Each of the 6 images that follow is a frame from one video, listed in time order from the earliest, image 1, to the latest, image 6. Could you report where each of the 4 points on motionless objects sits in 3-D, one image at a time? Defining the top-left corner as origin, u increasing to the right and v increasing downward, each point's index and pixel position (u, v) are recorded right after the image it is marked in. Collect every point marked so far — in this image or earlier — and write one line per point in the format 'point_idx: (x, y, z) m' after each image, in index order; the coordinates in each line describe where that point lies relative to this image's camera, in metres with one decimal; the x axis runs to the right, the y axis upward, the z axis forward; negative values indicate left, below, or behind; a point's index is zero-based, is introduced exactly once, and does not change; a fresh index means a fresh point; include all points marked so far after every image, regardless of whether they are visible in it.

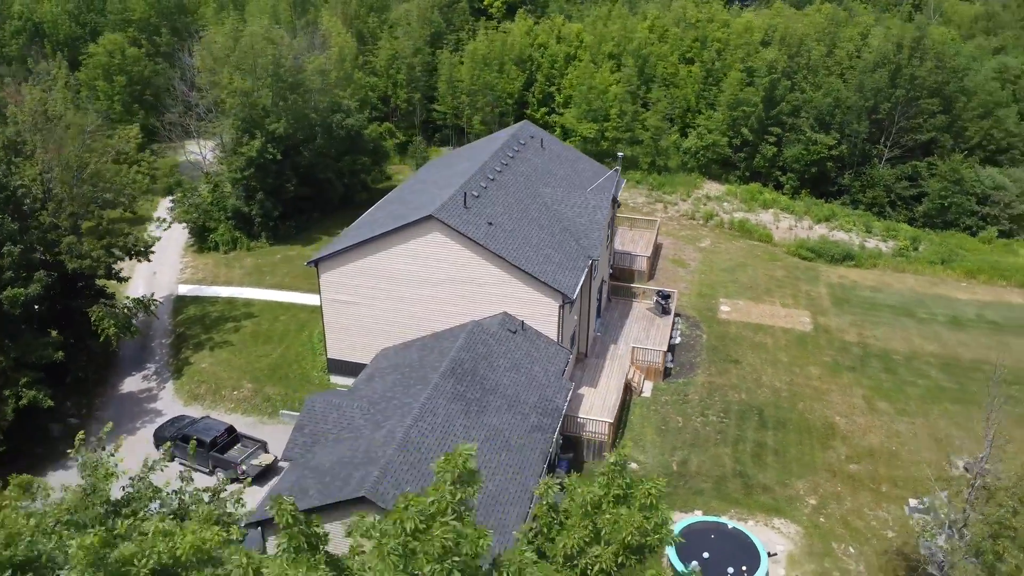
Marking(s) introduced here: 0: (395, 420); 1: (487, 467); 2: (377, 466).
0: (-2.8, -3.2, +19.3) m
1: (-0.5, -4.3, +18.9) m
2: (-2.9, -3.9, +17.6) m
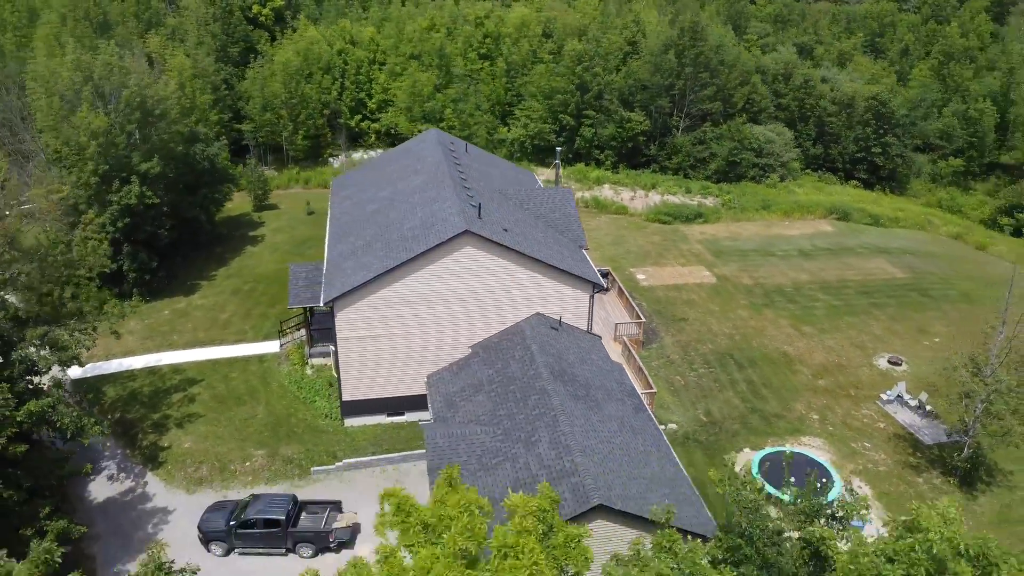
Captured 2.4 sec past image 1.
0: (+0.9, -3.5, +19.5) m
1: (+3.3, -4.1, +20.0) m
2: (+1.5, -4.1, +17.9) m
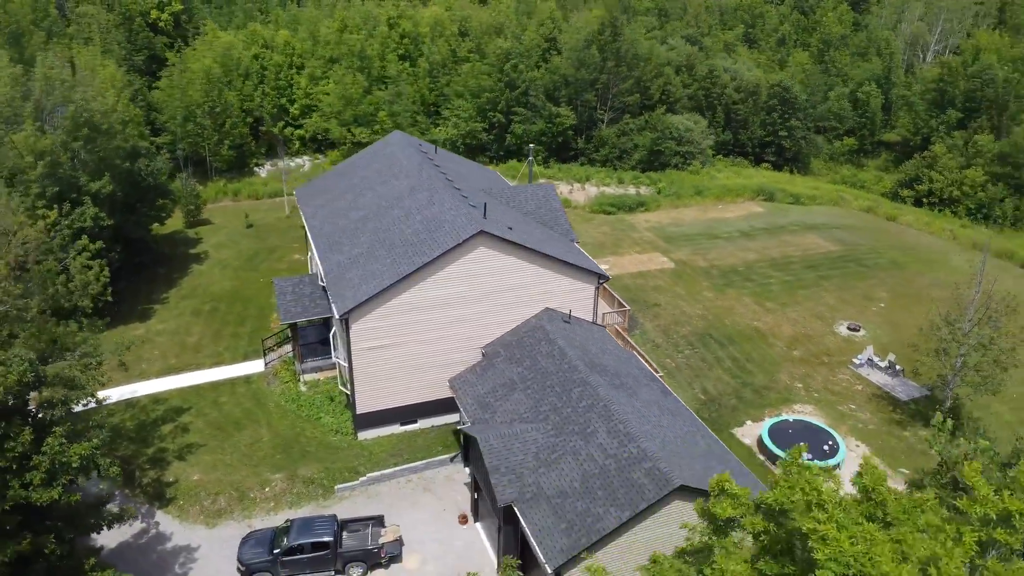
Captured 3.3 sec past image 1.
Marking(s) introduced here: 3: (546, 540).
0: (+2.3, -3.4, +19.8) m
1: (+4.6, -3.8, +20.8) m
2: (+3.2, -3.9, +18.4) m
3: (+0.8, -5.6, +17.7) m
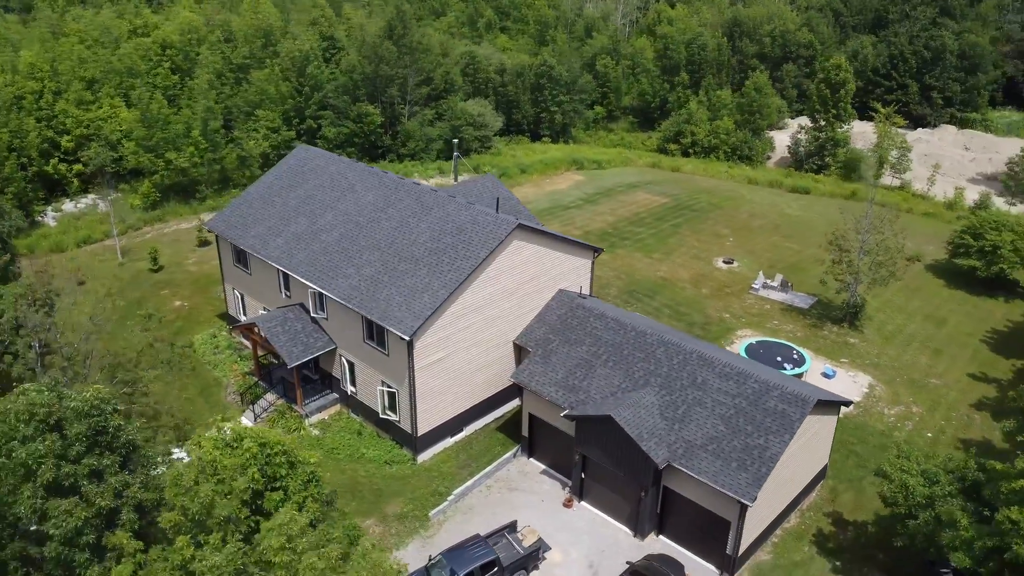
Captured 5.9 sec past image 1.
0: (+5.4, -2.3, +21.9) m
1: (+7.2, -2.2, +23.7) m
2: (+6.9, -2.6, +21.0) m
3: (+5.3, -4.8, +19.5) m
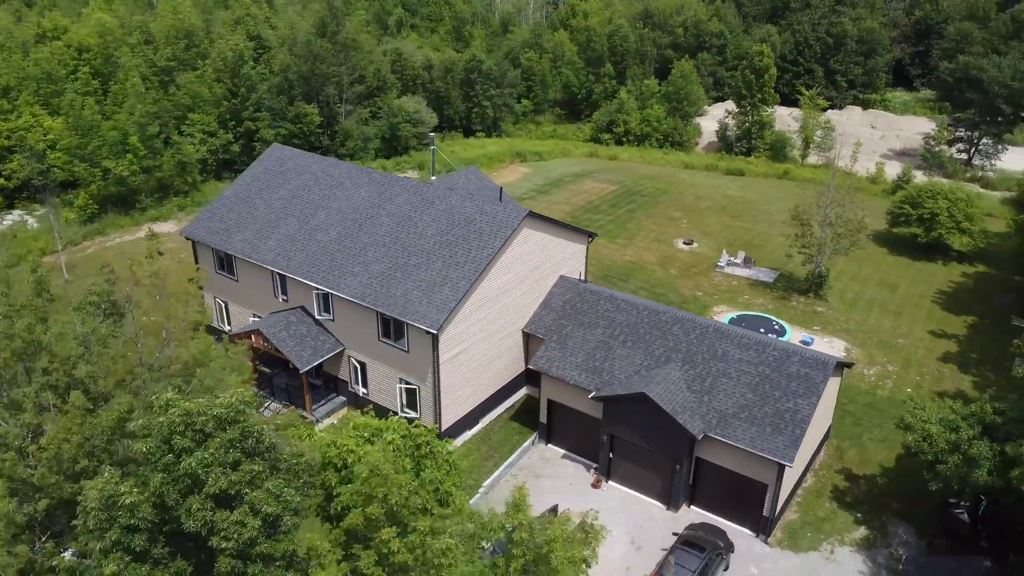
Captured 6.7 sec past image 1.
0: (+6.1, -1.6, +22.7) m
1: (+7.7, -1.4, +24.7) m
2: (+7.7, -1.8, +21.9) m
3: (+6.5, -4.0, +20.3) m
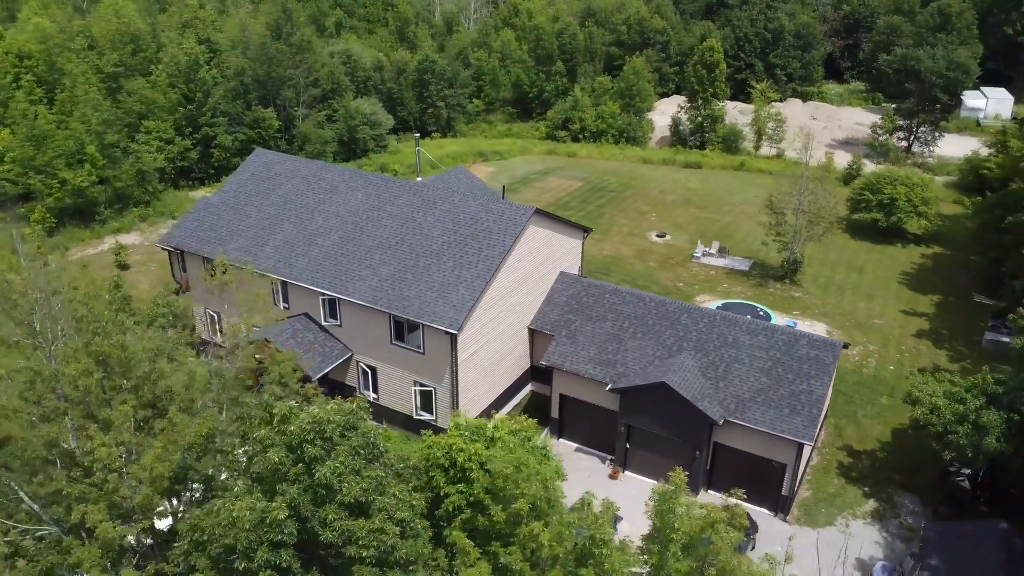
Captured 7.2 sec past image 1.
0: (+6.5, -1.2, +23.3) m
1: (+7.9, -1.0, +25.4) m
2: (+8.2, -1.4, +22.7) m
3: (+7.2, -3.7, +20.9) m
